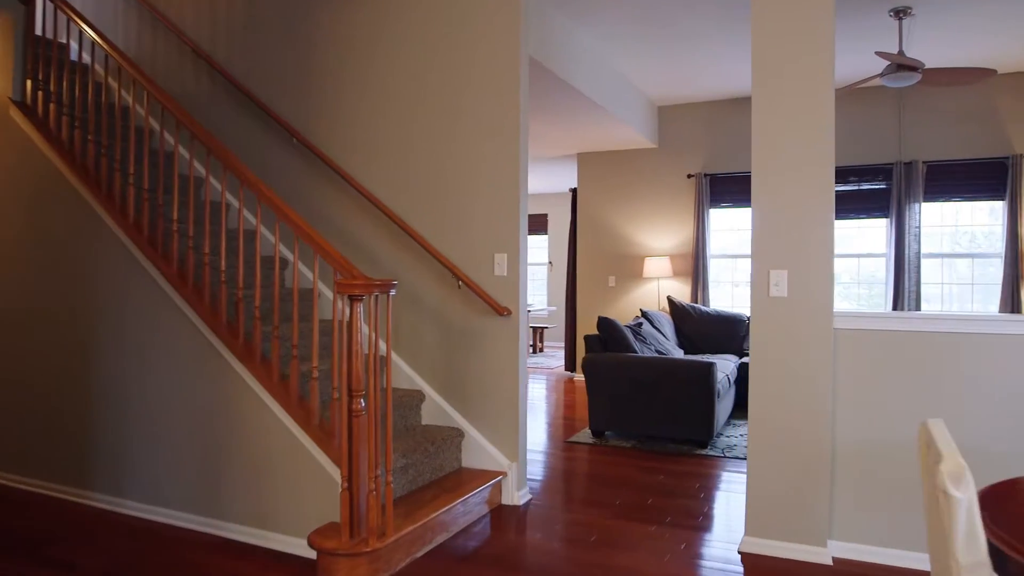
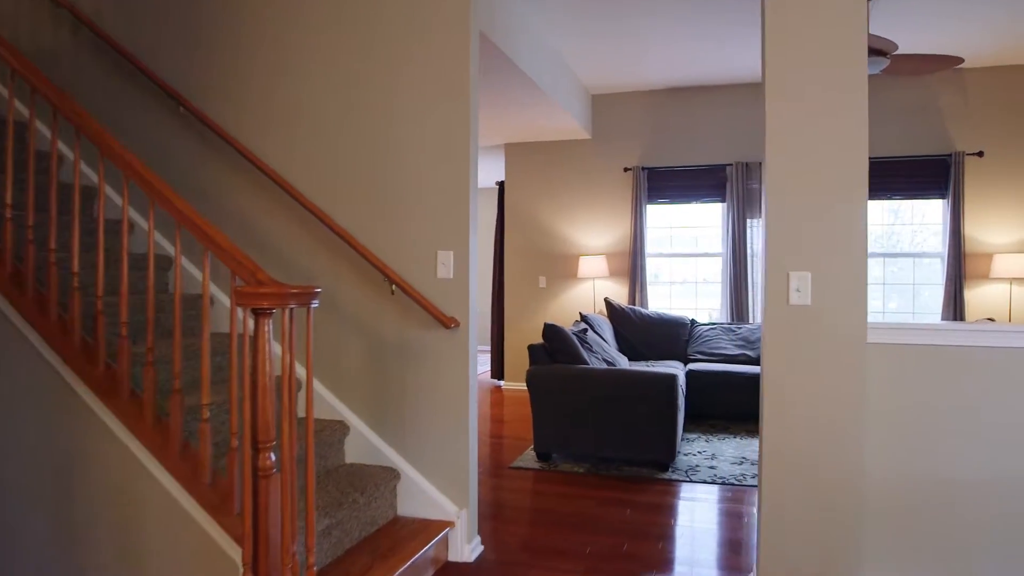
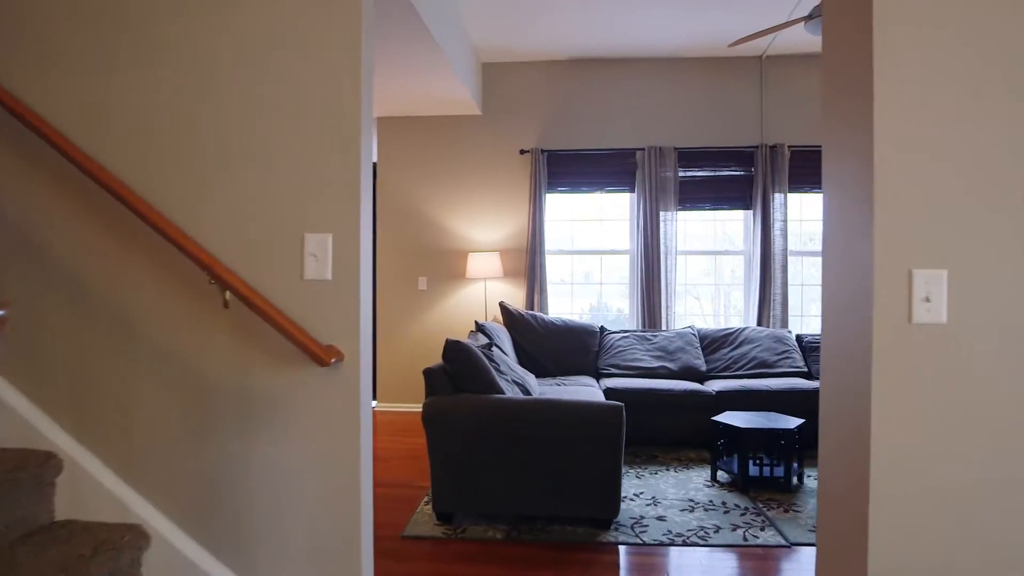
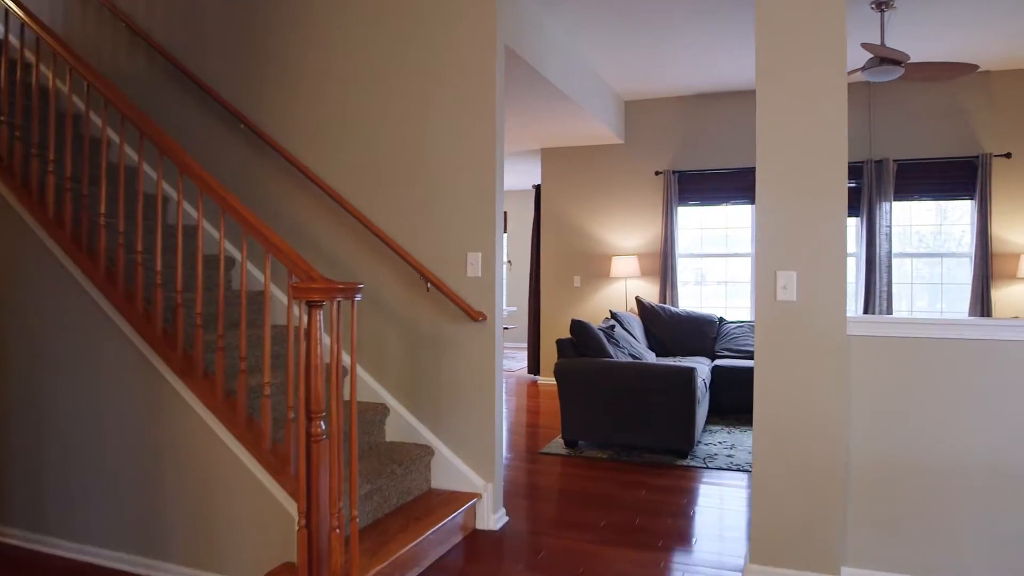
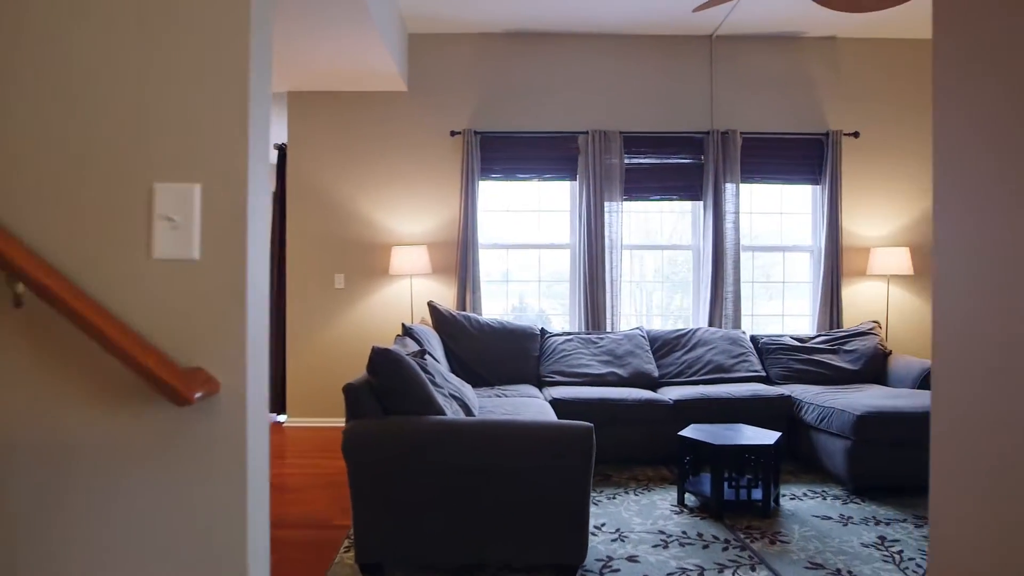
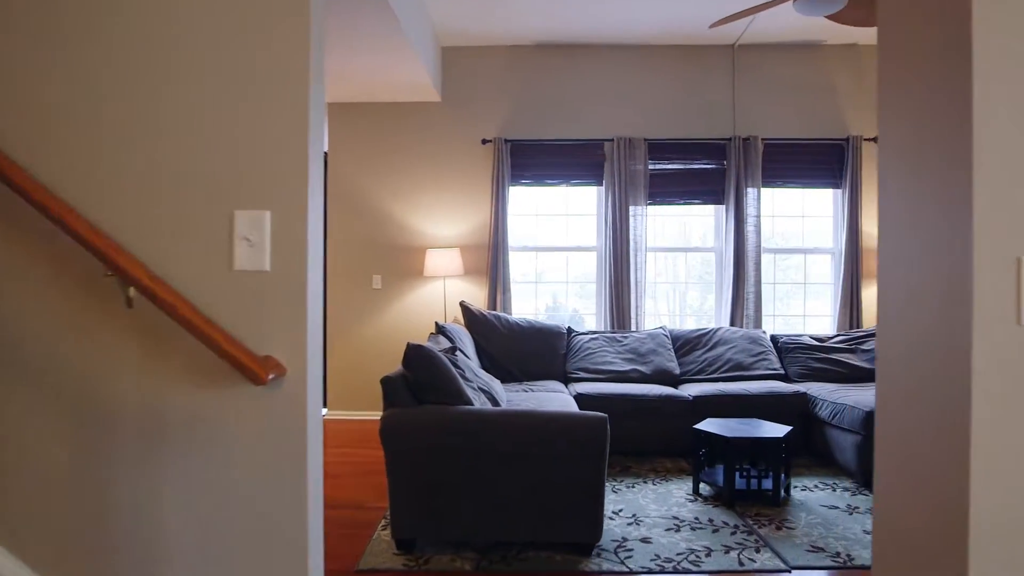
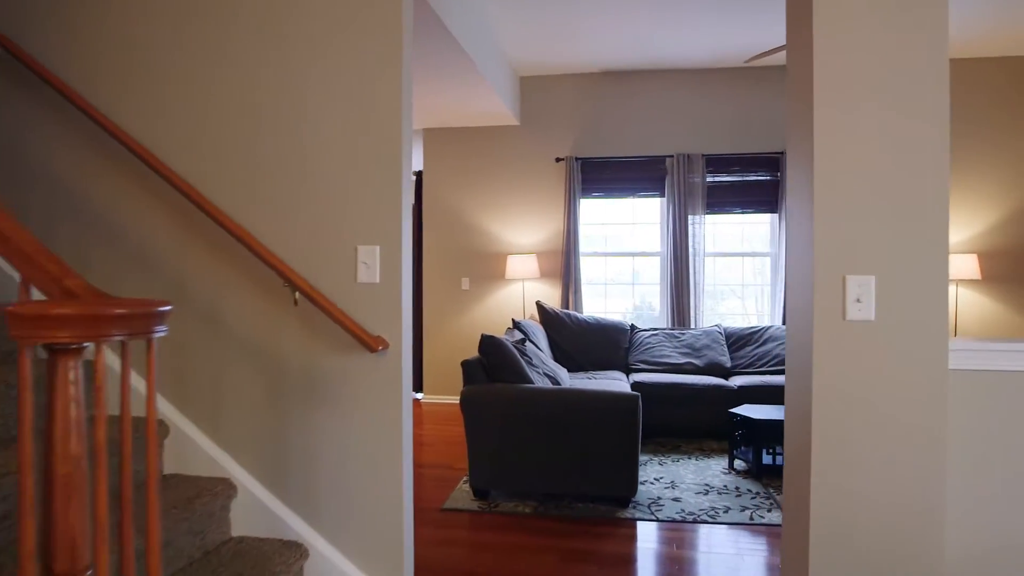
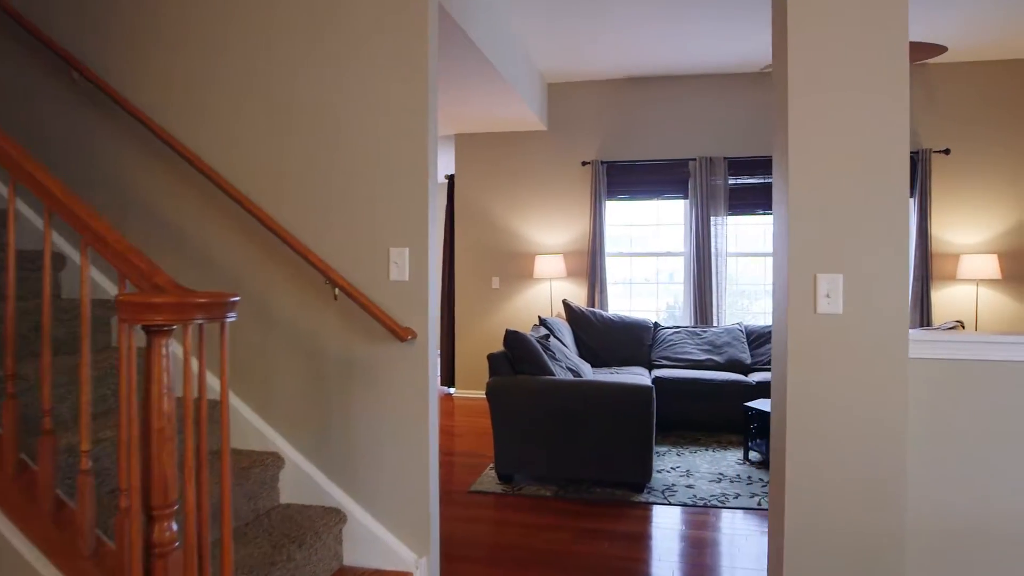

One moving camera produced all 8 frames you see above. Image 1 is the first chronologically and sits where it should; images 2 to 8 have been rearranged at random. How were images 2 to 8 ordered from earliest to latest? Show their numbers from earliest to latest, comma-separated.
4, 2, 8, 7, 3, 6, 5
